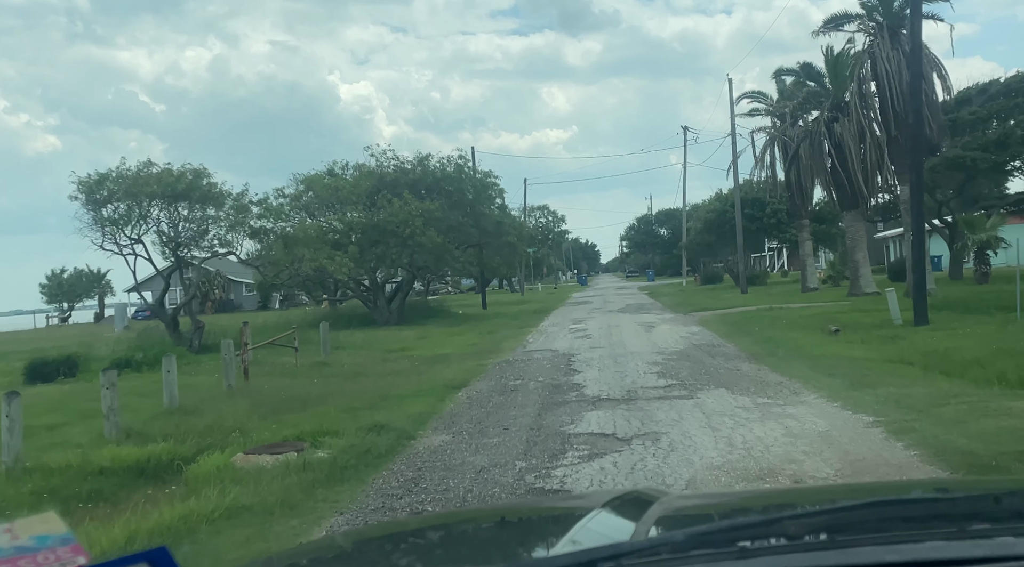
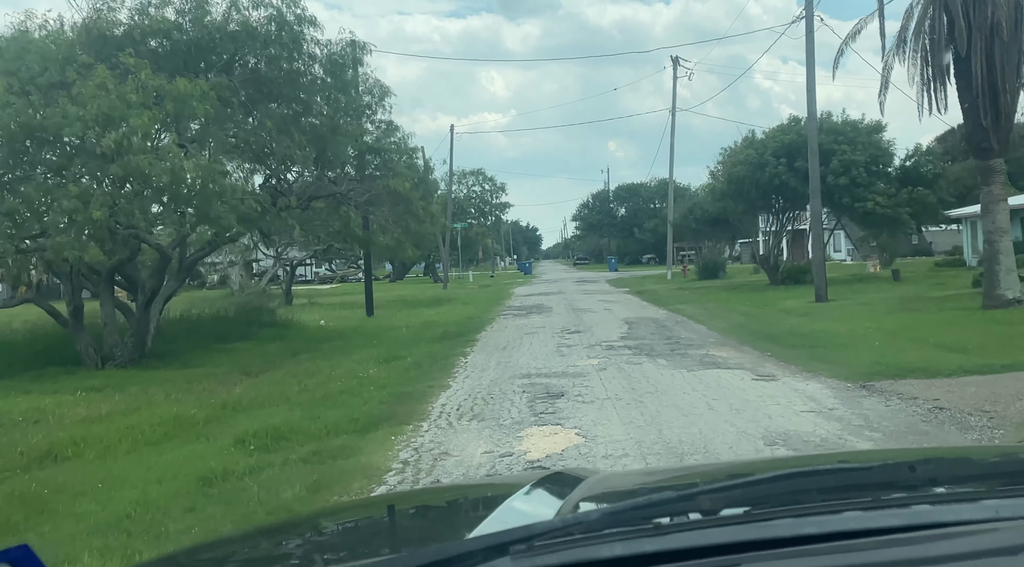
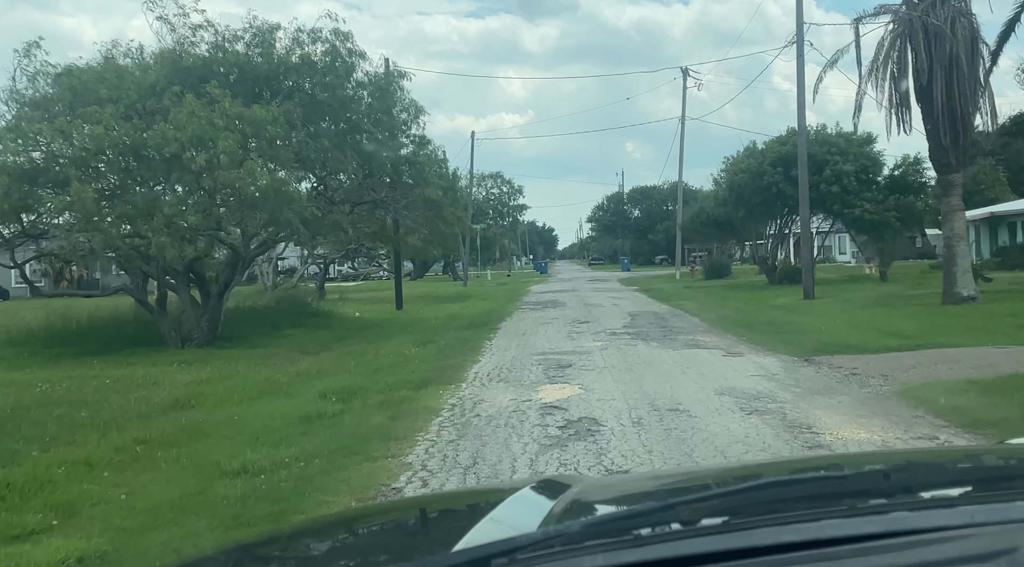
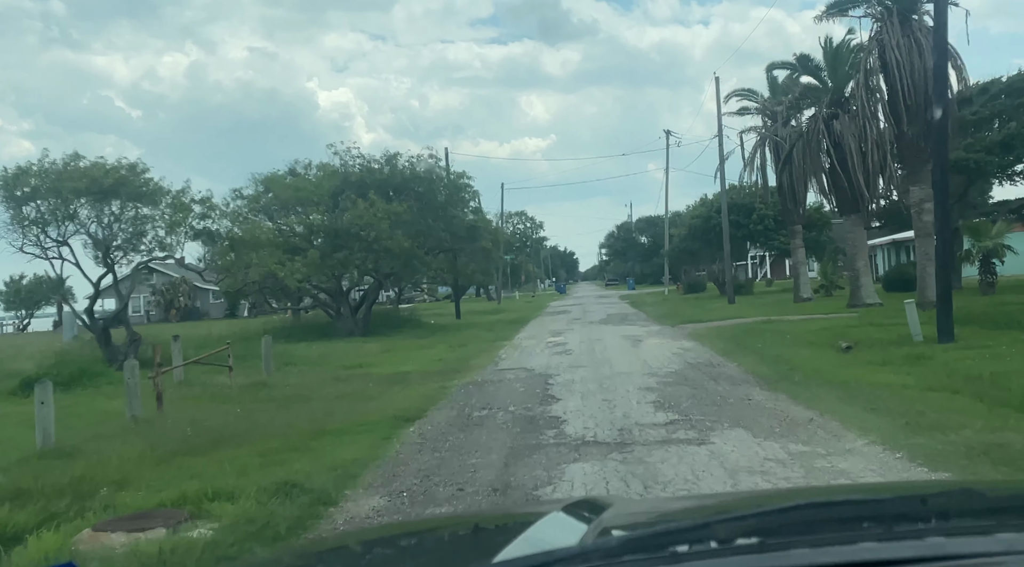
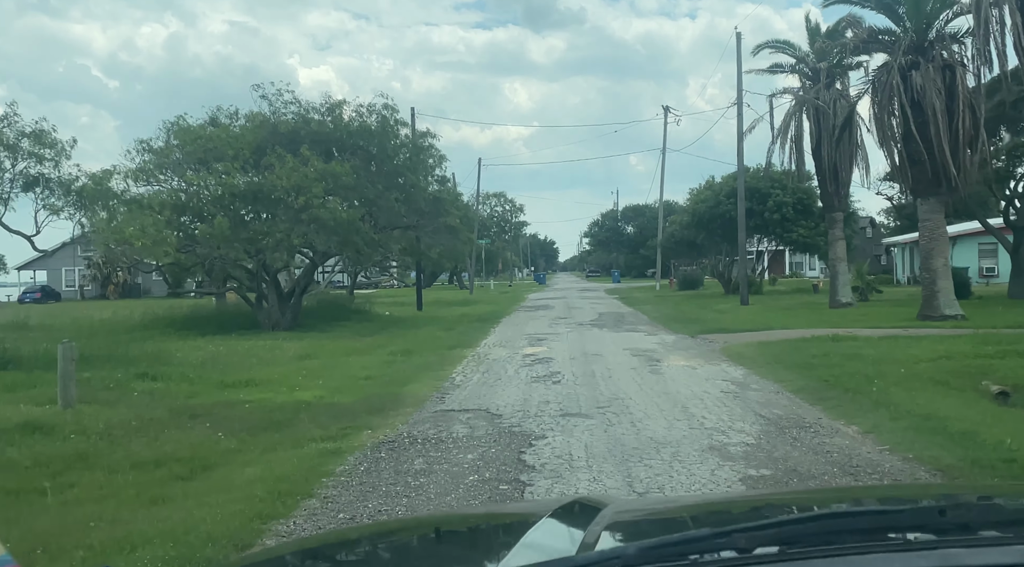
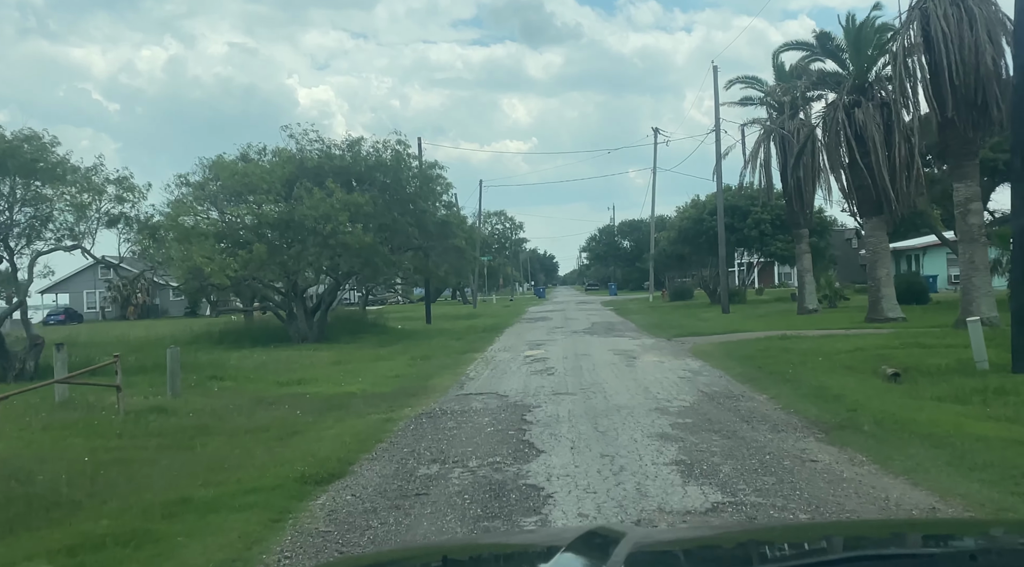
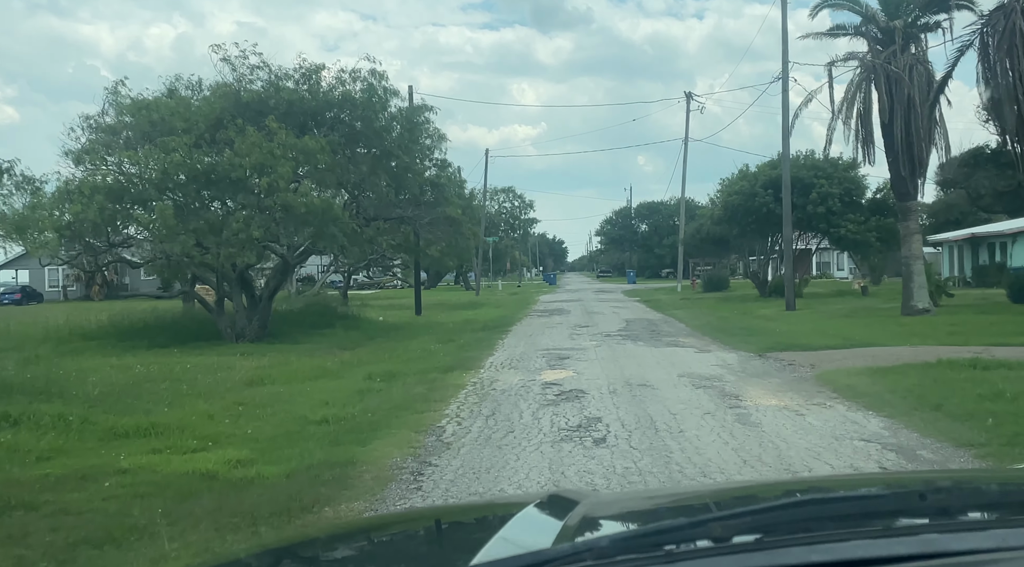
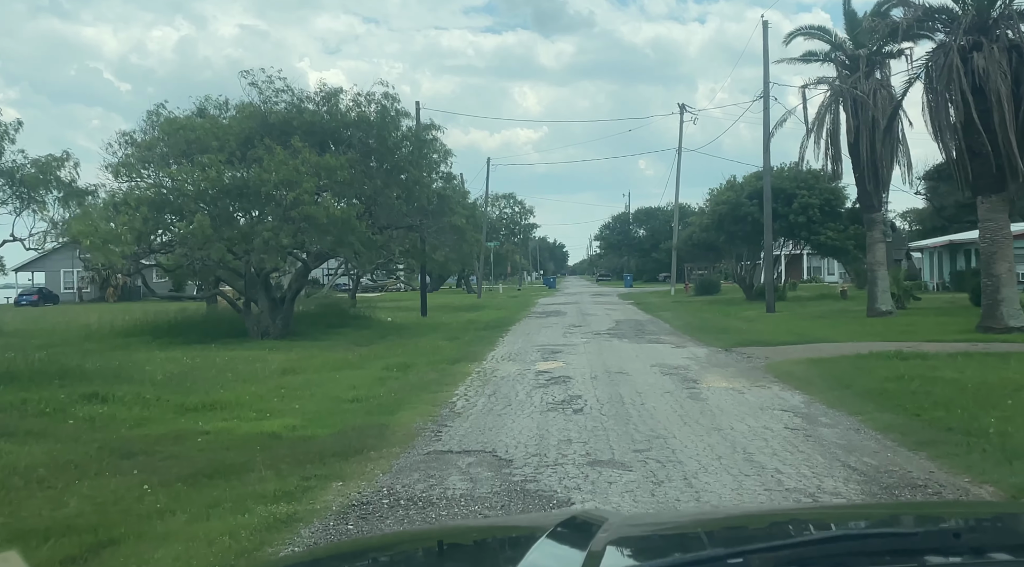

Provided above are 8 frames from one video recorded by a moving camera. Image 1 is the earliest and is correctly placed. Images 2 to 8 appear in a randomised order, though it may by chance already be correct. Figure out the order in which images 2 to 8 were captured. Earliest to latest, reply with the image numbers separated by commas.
4, 6, 5, 8, 7, 3, 2
